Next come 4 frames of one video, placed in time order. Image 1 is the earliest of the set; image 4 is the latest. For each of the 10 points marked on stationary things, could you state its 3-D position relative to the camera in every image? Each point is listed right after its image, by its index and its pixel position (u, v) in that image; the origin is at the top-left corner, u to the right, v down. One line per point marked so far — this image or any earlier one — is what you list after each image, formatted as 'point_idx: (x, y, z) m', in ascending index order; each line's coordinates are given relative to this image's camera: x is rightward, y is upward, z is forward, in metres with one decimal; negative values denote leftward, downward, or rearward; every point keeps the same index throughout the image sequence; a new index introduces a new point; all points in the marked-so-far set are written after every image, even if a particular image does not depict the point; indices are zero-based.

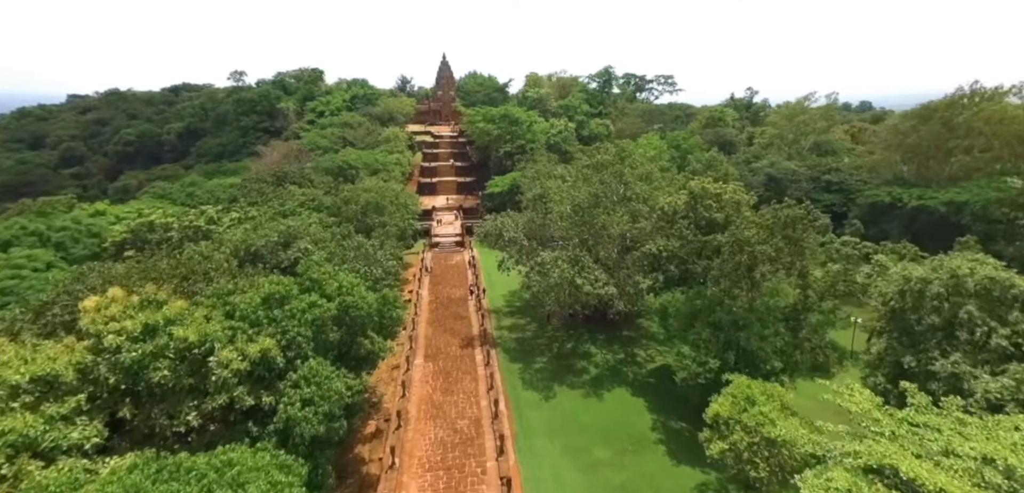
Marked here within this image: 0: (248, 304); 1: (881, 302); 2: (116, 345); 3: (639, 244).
0: (-6.8, -1.5, +12.5) m
1: (+10.1, -1.5, +13.3) m
2: (-8.2, -2.0, +10.0) m
3: (+5.2, +0.1, +19.9) m
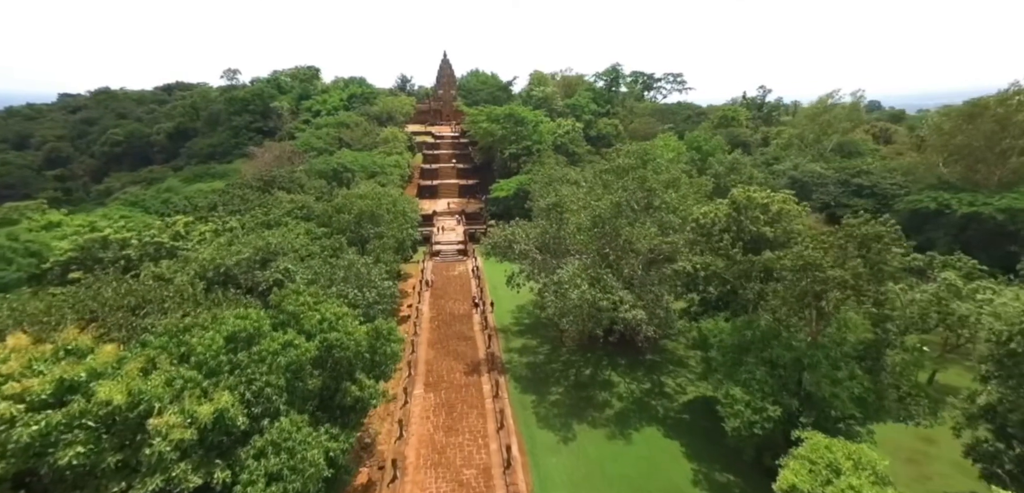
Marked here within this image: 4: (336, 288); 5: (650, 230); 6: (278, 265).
0: (-6.3, -2.0, +10.1) m
1: (+10.5, -2.1, +10.8) m
2: (-7.8, -2.6, +7.6) m
3: (+5.6, -0.5, +17.5) m
4: (-5.5, -1.3, +15.2) m
5: (+5.0, +0.6, +17.9) m
6: (-7.4, -0.6, +15.4) m
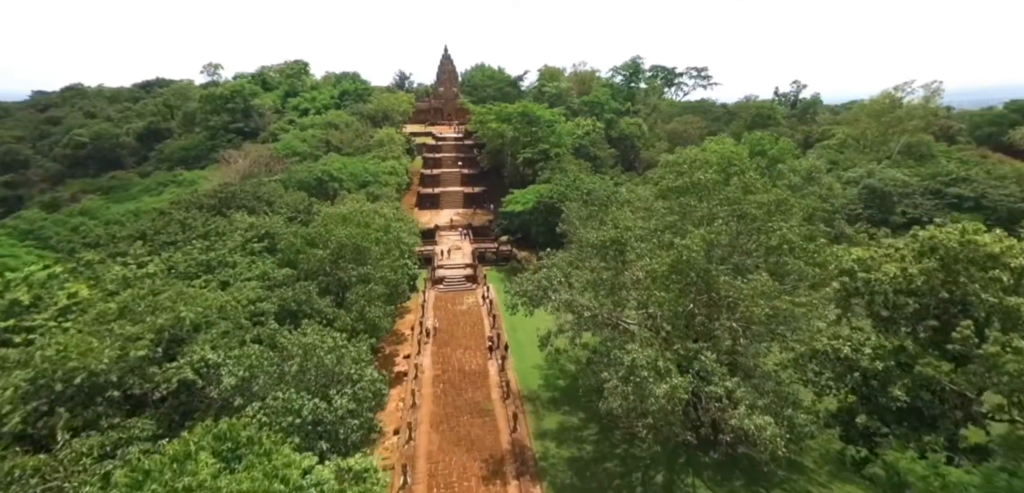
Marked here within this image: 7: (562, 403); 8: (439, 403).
0: (-5.2, -3.6, +4.0) m
1: (+11.7, -3.6, +4.8) m
2: (-6.6, -4.2, +1.5) m
3: (+6.7, -2.0, +11.4) m
4: (-4.3, -2.8, +9.1) m
5: (+6.2, -0.9, +11.9) m
6: (-6.2, -2.1, +9.3) m
7: (+1.8, -5.7, +17.9) m
8: (-2.6, -5.6, +17.7) m
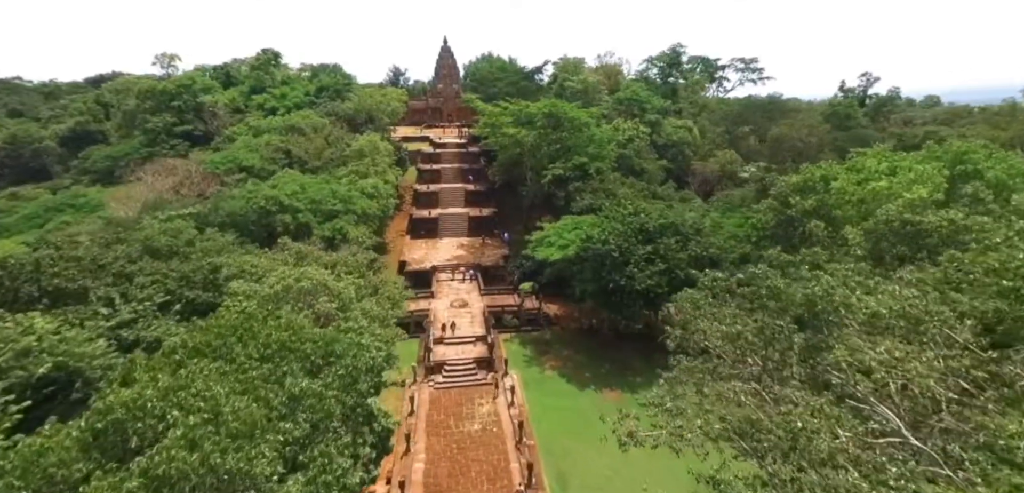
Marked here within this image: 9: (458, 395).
0: (-3.7, -6.3, -6.4) m
1: (+13.1, -6.3, -5.6) m
2: (-5.2, -6.9, -8.9) m
3: (+8.2, -4.7, +1.0) m
4: (-2.9, -5.5, -1.3) m
5: (+7.6, -3.6, +1.4) m
6: (-4.8, -4.8, -1.1) m
7: (+3.3, -8.5, +7.5) m
8: (-1.2, -8.4, +7.3) m
9: (-2.0, -5.4, +17.9) m
